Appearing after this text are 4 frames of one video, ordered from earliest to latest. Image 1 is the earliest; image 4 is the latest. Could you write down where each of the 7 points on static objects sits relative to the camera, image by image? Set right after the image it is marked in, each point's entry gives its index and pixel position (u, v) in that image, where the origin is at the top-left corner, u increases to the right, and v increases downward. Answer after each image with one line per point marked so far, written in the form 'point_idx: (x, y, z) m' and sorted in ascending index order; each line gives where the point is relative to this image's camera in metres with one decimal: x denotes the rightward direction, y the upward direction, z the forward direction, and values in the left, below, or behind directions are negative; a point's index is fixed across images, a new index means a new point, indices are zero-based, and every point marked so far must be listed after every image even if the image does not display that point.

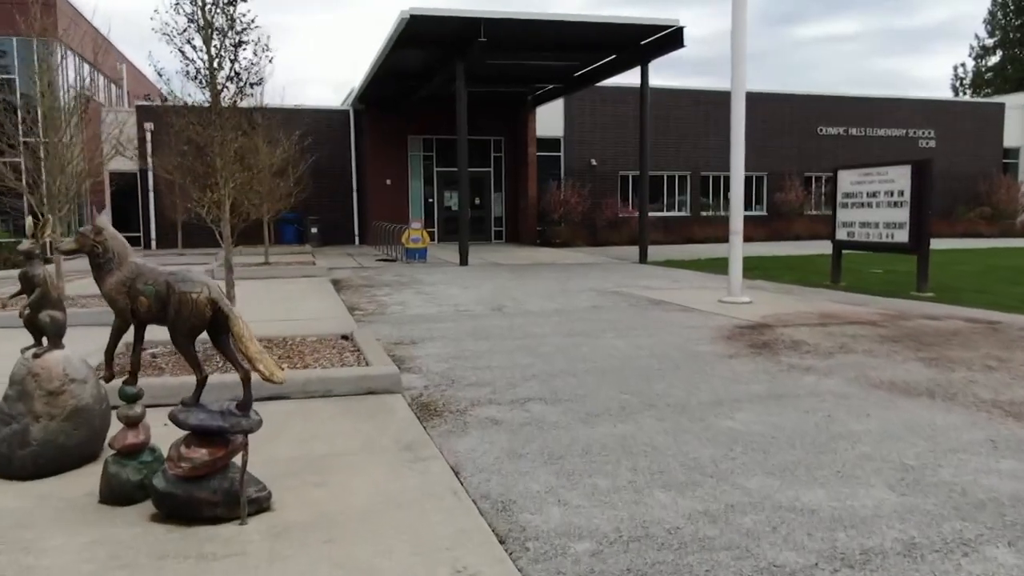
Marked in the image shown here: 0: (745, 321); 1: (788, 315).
0: (+2.9, -0.4, +9.6) m
1: (+3.6, -0.4, +10.2) m
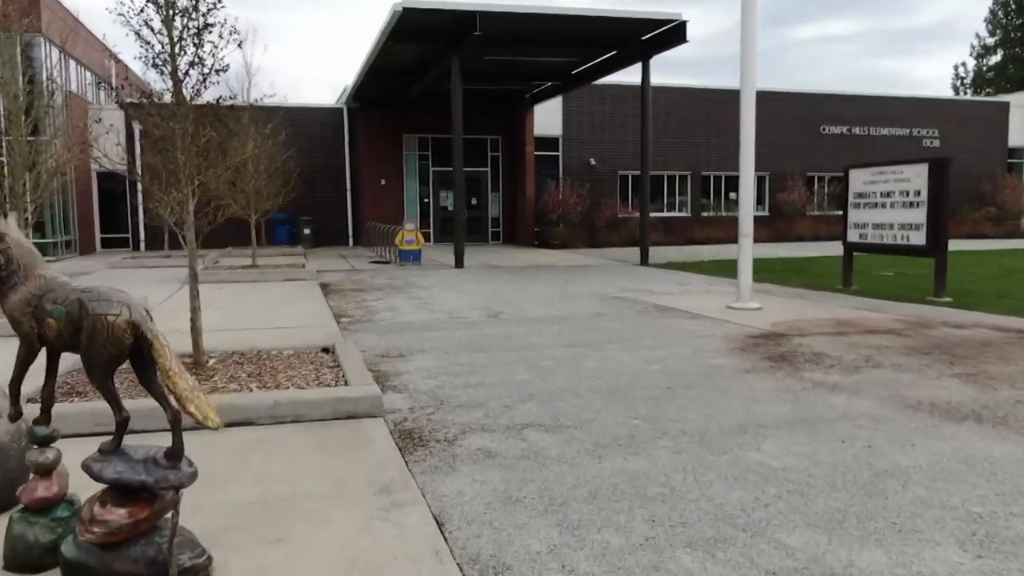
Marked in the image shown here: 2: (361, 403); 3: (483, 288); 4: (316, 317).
0: (+2.8, -0.5, +9.0) m
1: (+3.6, -0.4, +9.6) m
2: (-1.0, -0.8, +5.2) m
3: (-0.5, 0.0, +13.7) m
4: (-2.6, -0.4, +10.2) m
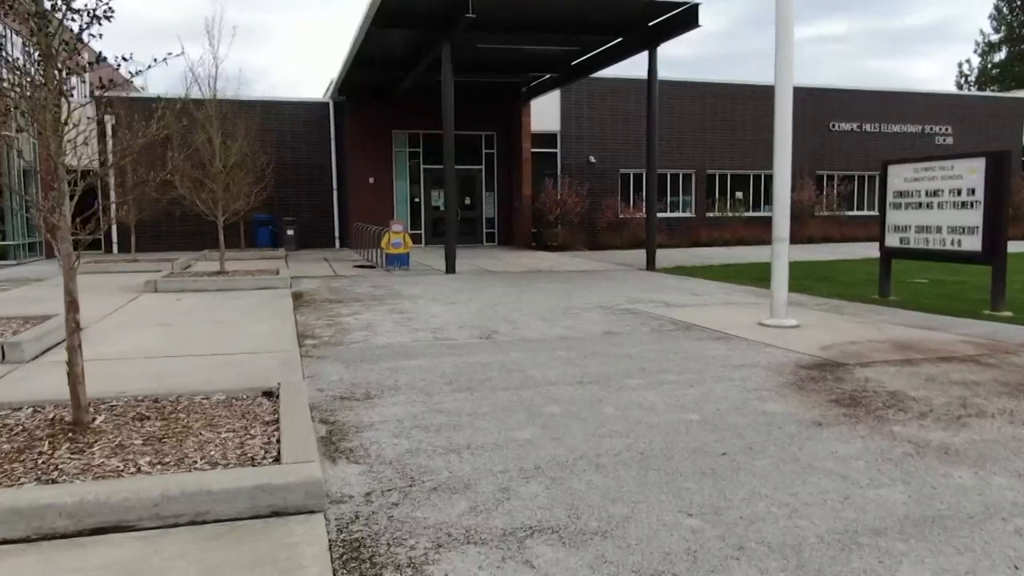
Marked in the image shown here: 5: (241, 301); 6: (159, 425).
0: (+2.8, -0.6, +7.4) m
1: (+3.5, -0.6, +8.0) m
2: (-1.0, -0.9, +3.6) m
3: (-0.6, -0.2, +12.1) m
4: (-2.6, -0.6, +8.6) m
5: (-4.3, -0.2, +12.5) m
6: (-2.1, -0.8, +4.6) m
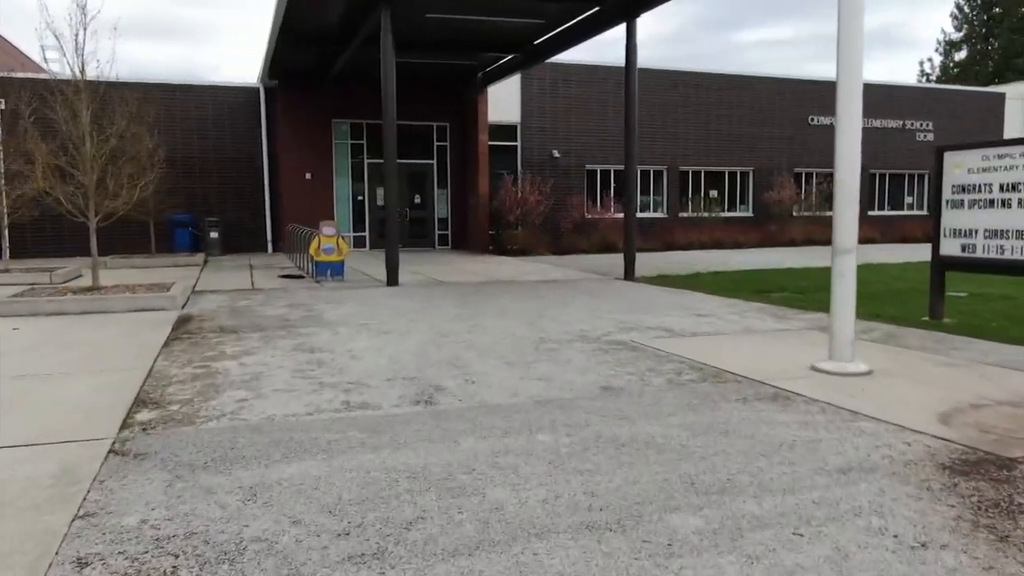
0: (+2.5, -0.9, +4.6) m
1: (+3.2, -0.9, +5.3) m
2: (-1.1, -1.2, +0.6) m
3: (-1.1, -0.5, +9.1) m
4: (-2.9, -0.8, +5.5) m
5: (-4.9, -0.5, +9.3) m
6: (-2.2, -1.1, +1.5) m
